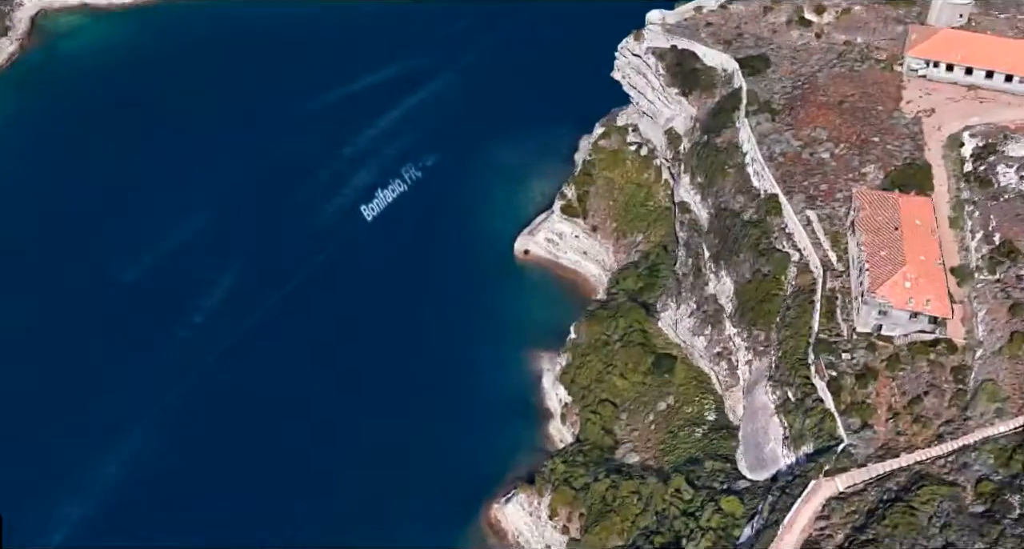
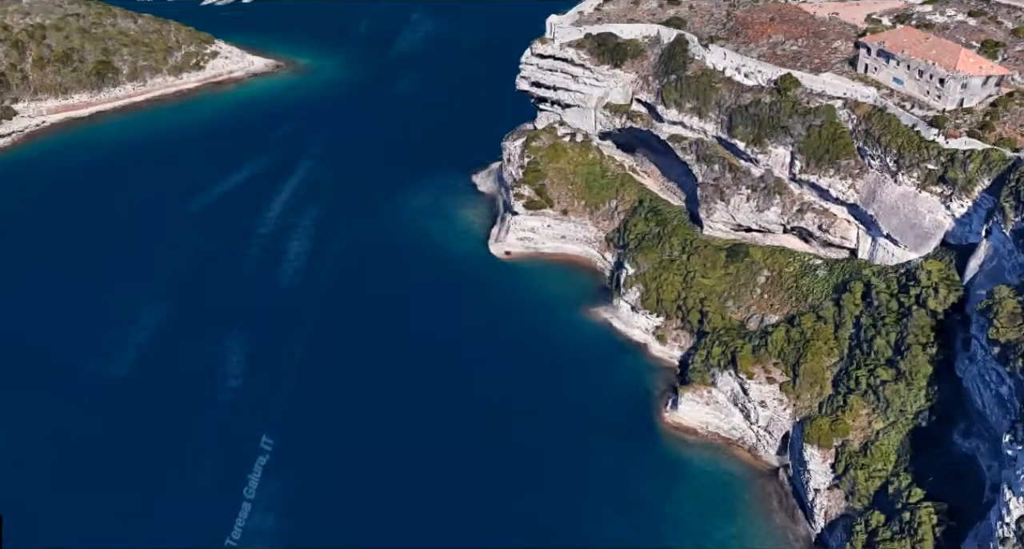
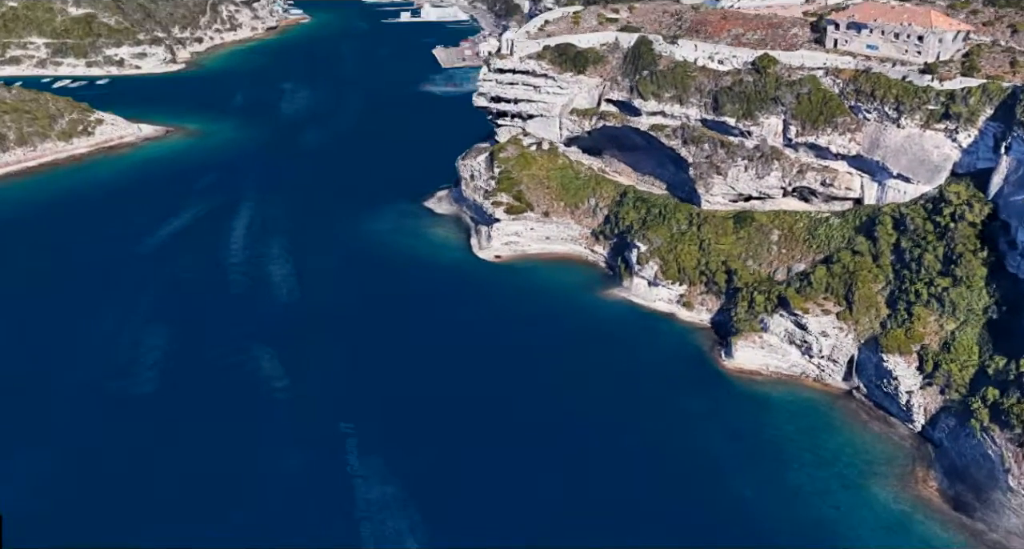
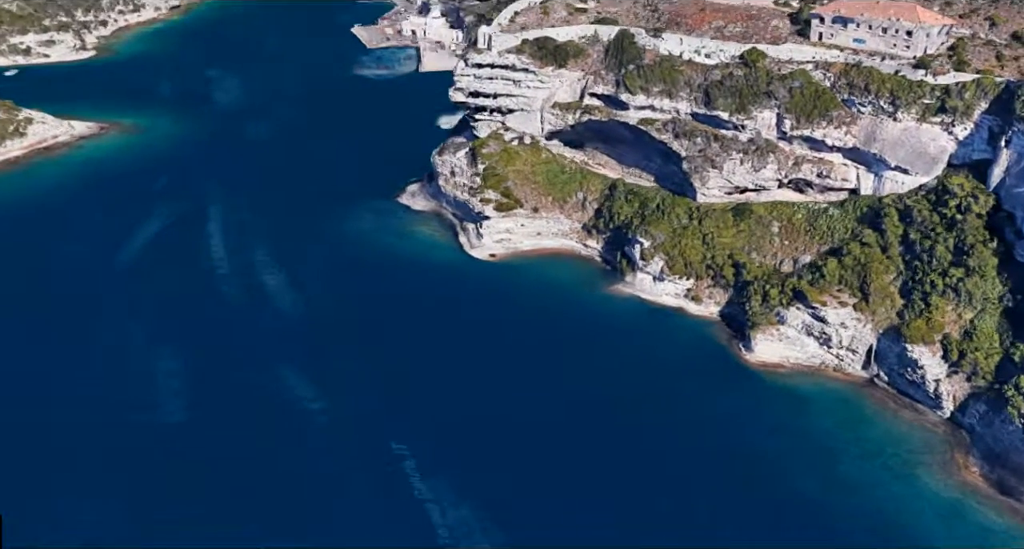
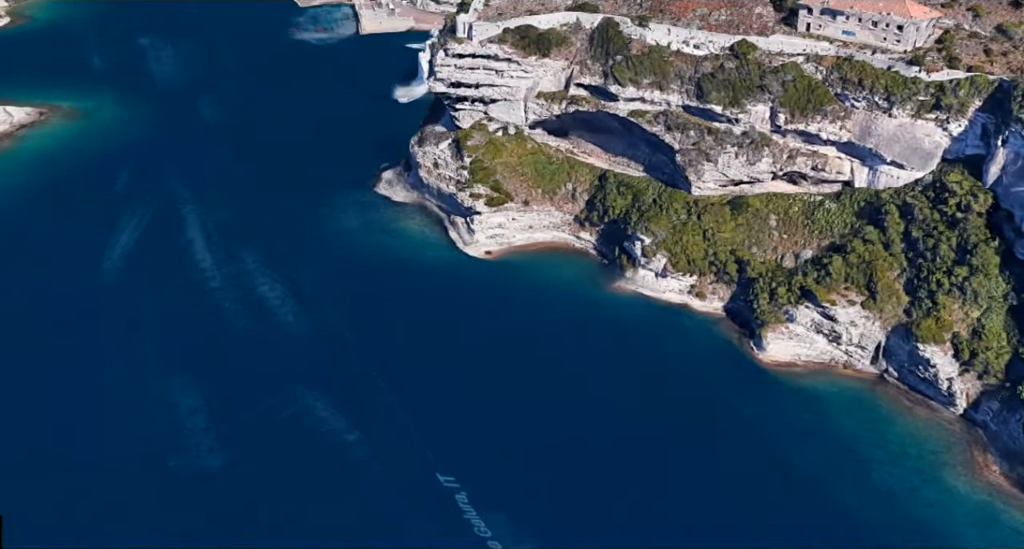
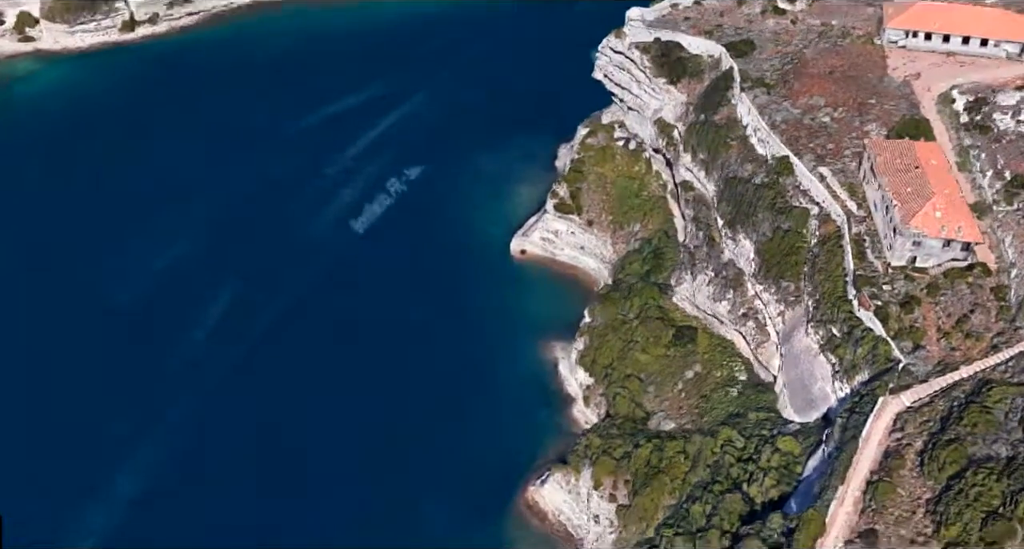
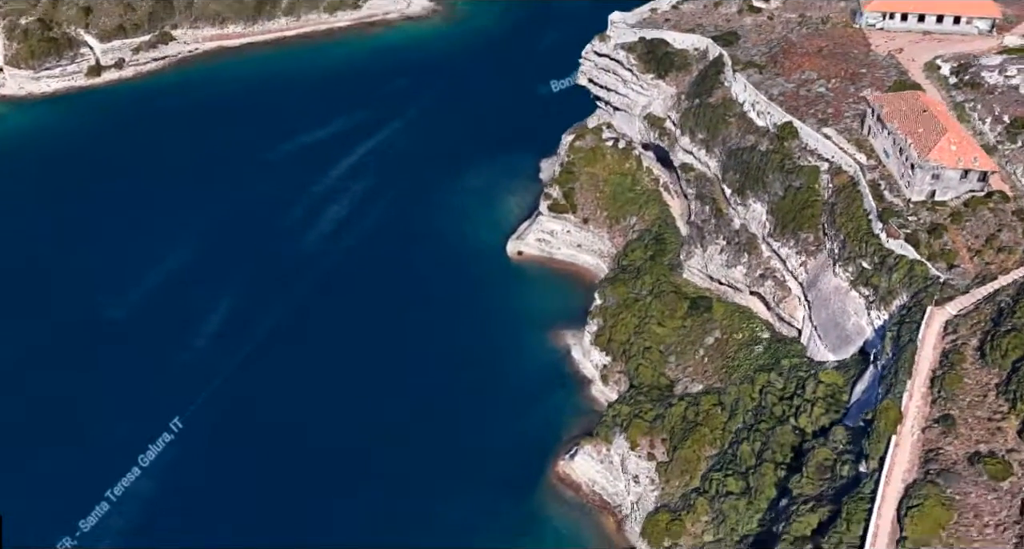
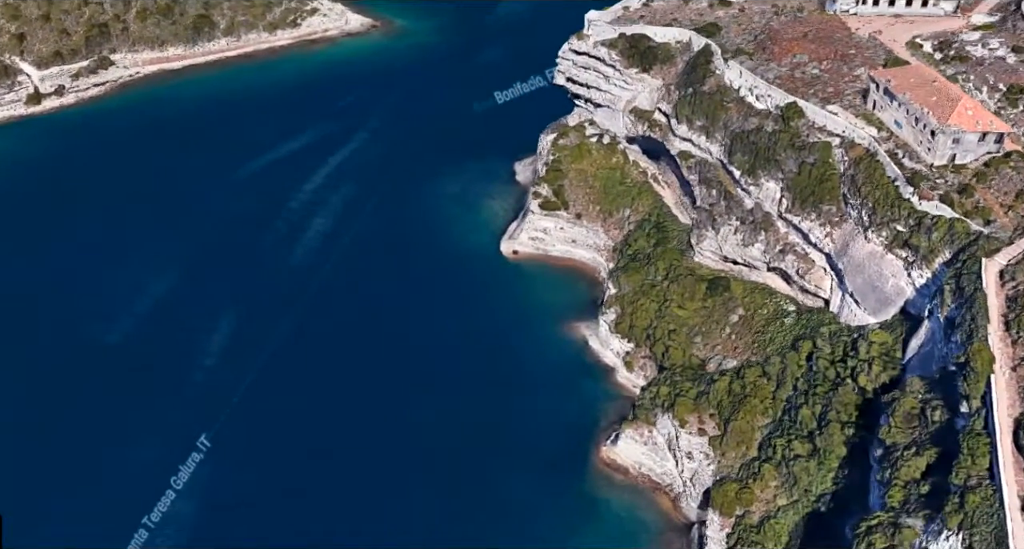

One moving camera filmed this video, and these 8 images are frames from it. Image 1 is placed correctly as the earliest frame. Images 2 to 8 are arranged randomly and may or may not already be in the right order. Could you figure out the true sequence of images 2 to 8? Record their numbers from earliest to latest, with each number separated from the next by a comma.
6, 7, 8, 2, 3, 4, 5
